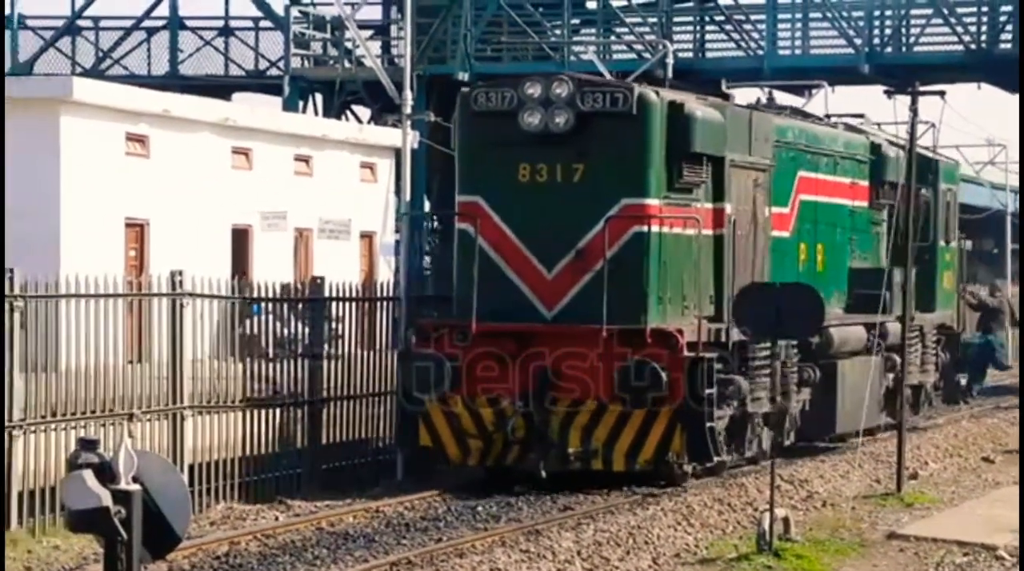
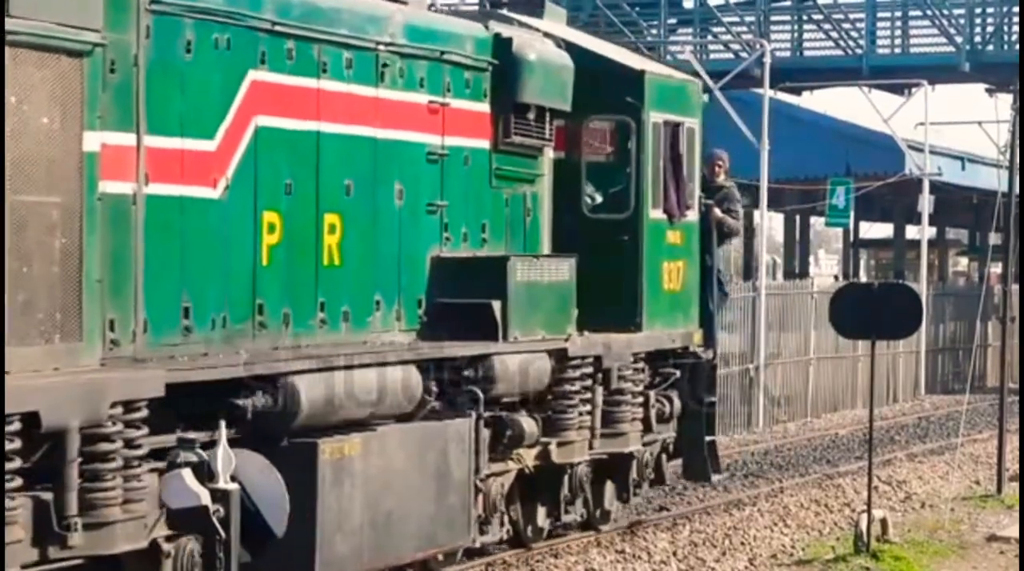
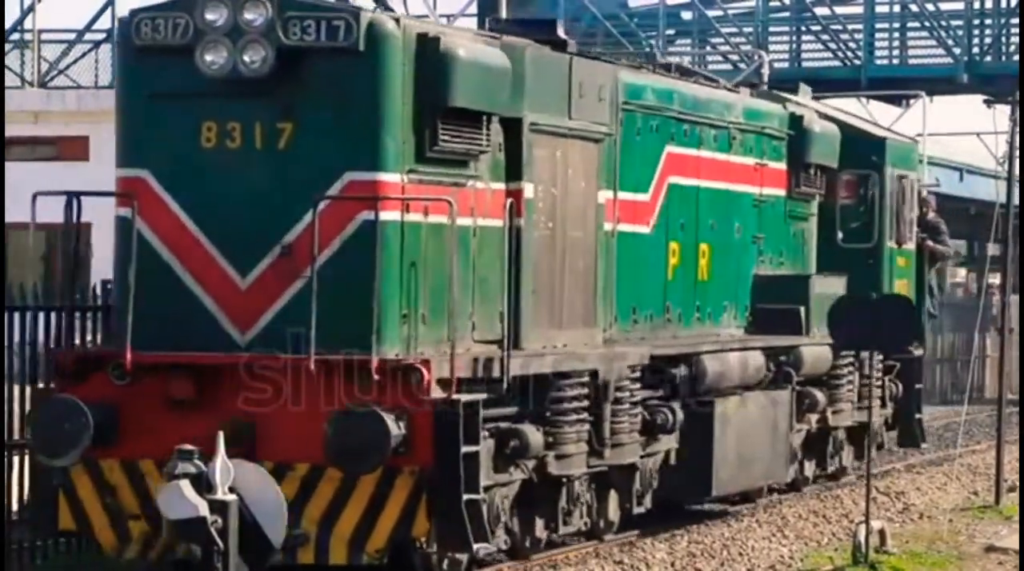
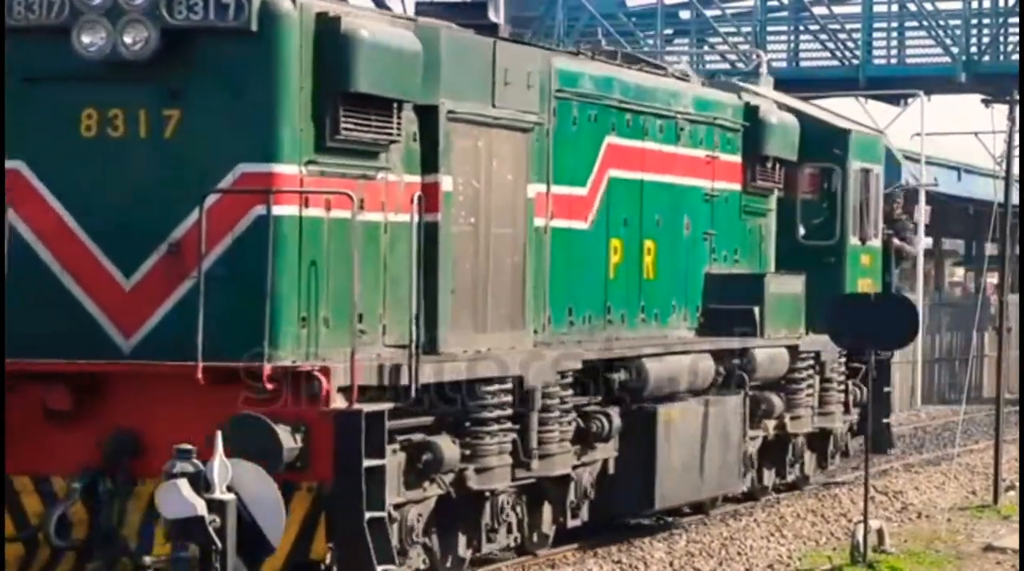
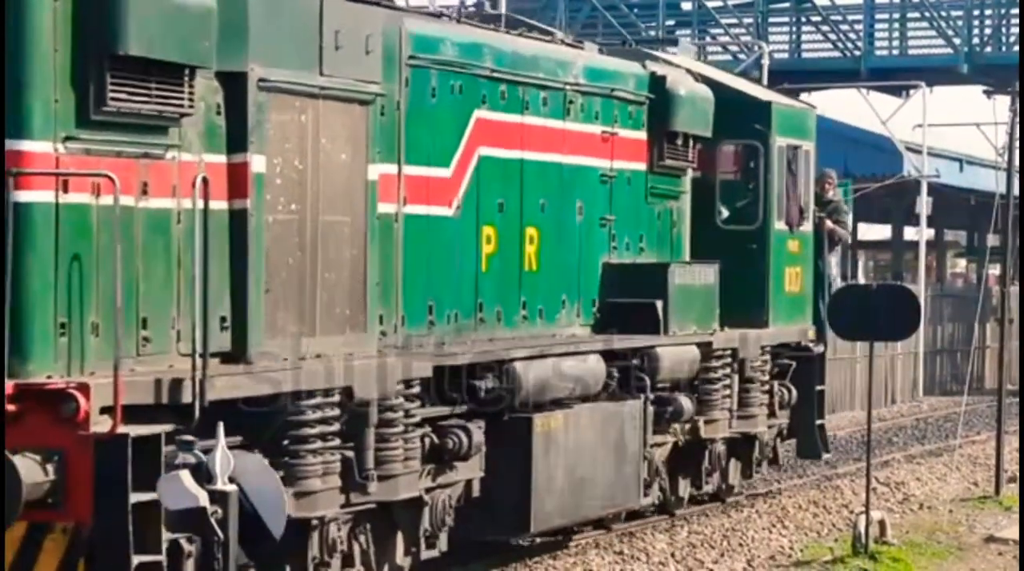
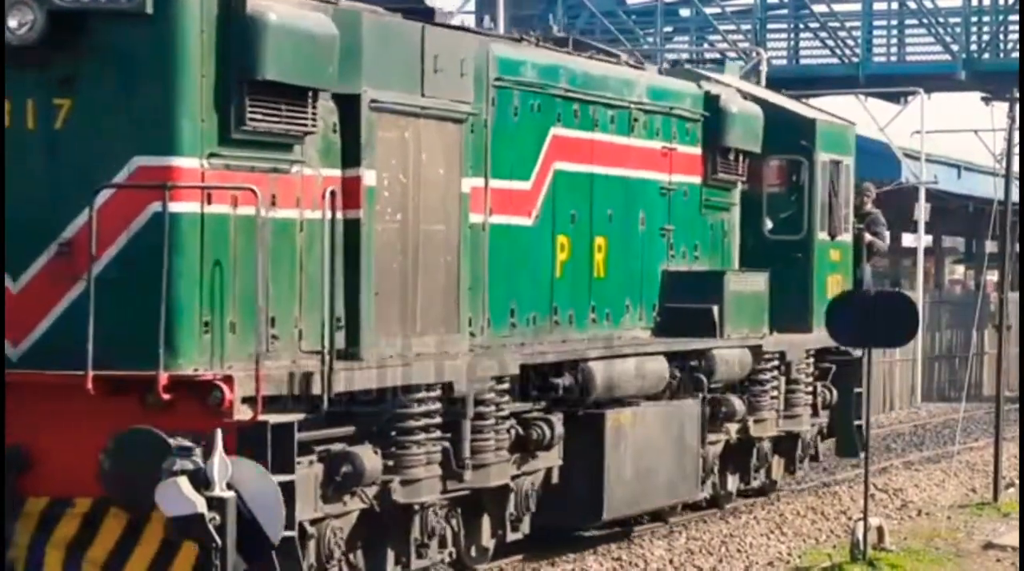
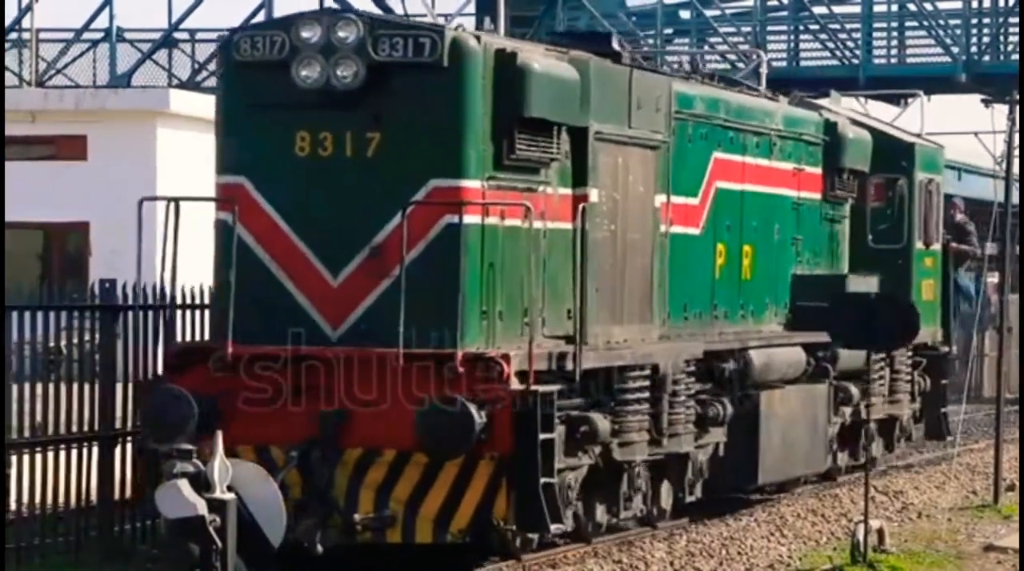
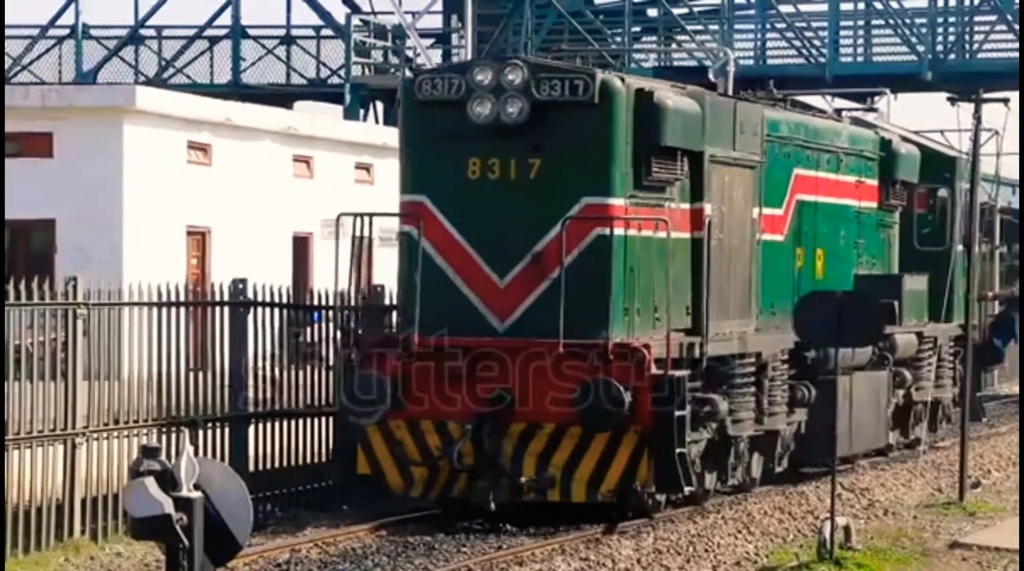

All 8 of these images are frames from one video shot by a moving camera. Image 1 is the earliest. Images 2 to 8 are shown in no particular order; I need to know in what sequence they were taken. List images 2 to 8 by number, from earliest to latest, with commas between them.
8, 7, 3, 4, 6, 5, 2
